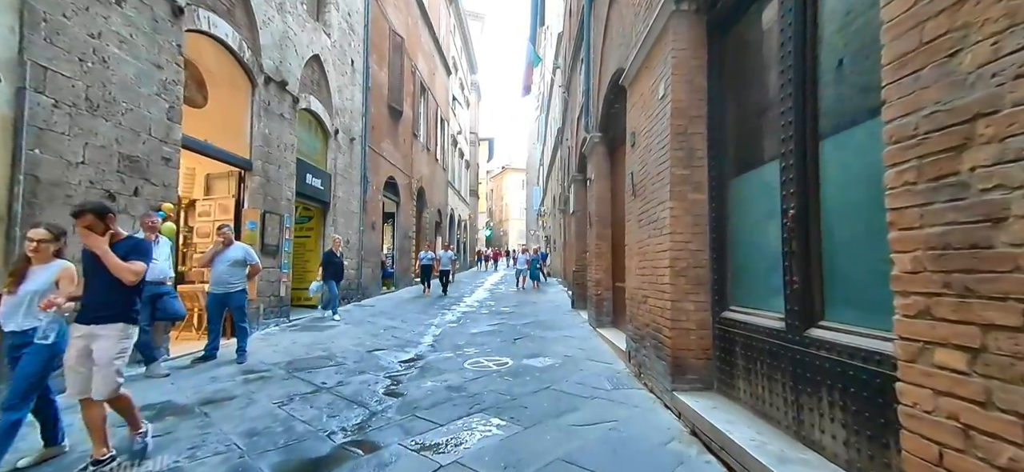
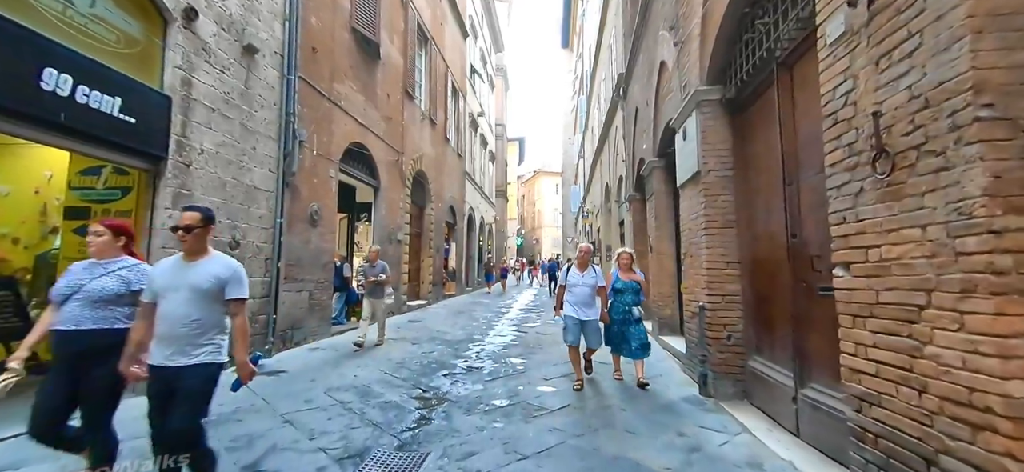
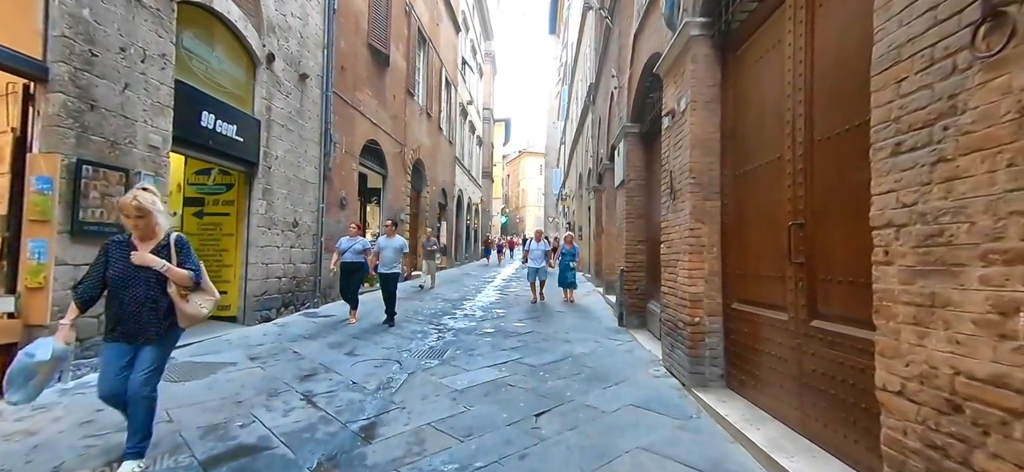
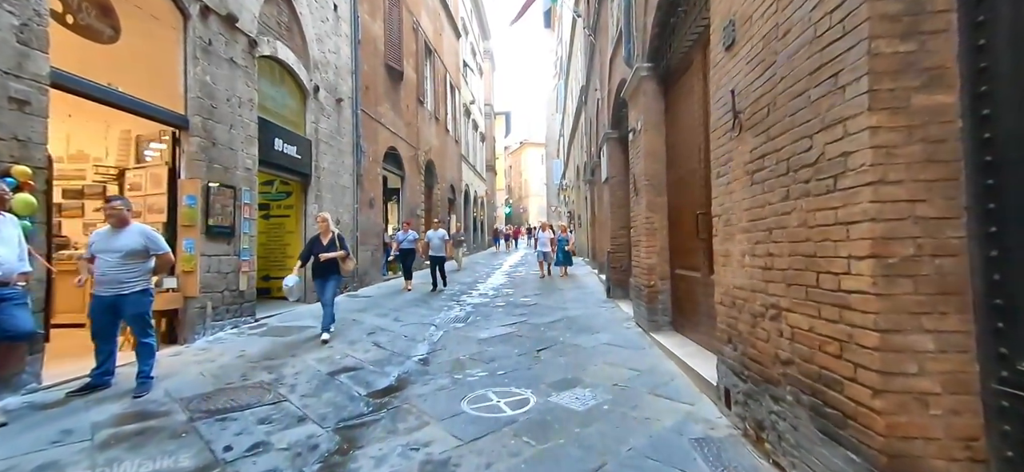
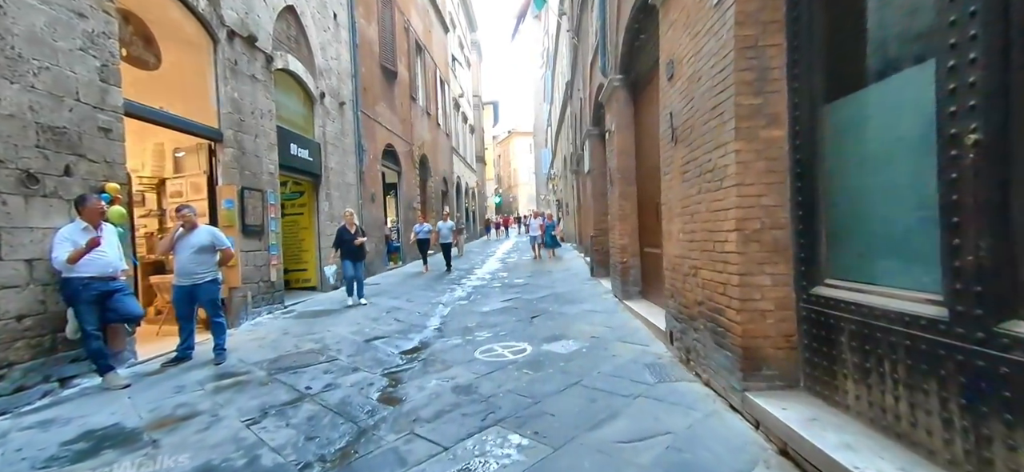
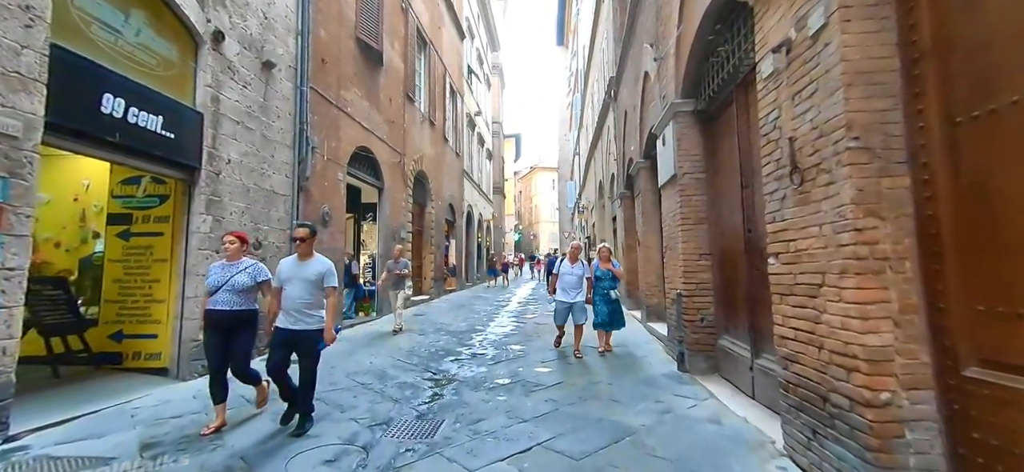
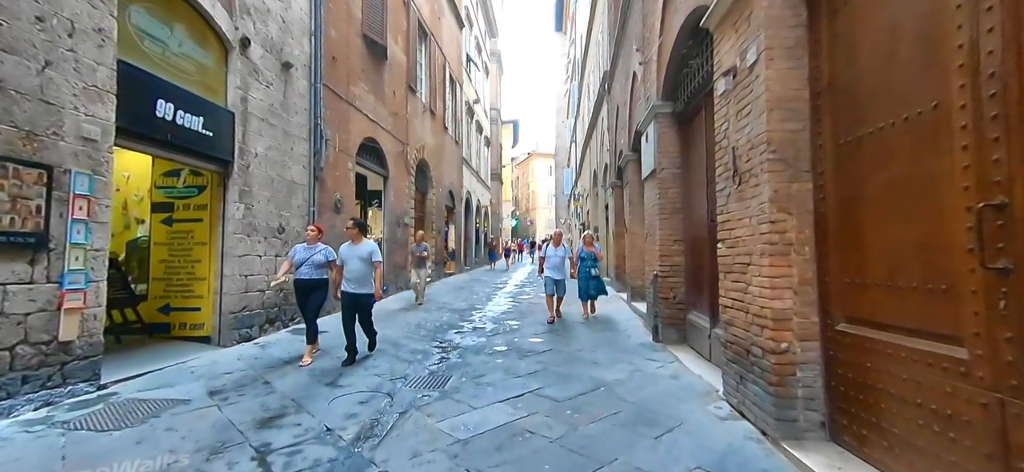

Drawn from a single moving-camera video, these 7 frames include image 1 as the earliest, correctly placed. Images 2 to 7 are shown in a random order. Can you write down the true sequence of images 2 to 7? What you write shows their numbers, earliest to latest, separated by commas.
5, 4, 3, 7, 6, 2
